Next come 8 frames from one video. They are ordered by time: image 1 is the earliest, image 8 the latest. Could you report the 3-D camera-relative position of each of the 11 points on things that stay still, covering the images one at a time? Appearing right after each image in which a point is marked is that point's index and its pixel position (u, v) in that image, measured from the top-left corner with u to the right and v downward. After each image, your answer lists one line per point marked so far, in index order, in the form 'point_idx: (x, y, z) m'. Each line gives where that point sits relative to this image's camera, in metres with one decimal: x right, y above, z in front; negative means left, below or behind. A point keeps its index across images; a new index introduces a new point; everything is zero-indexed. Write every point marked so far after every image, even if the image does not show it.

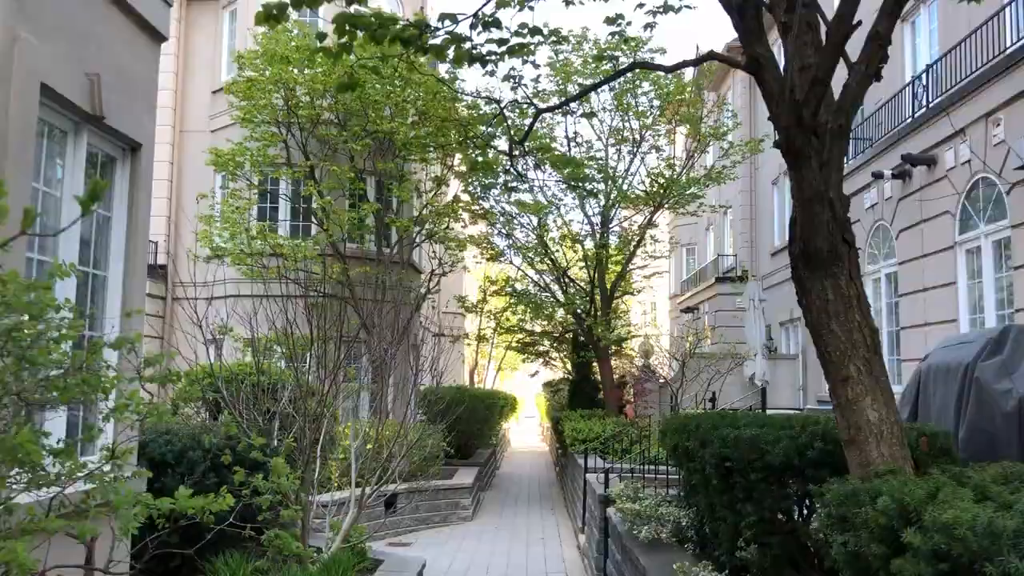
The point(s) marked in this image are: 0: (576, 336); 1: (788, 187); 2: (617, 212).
0: (+1.2, -0.9, +17.4) m
1: (+5.3, +1.9, +17.6) m
2: (+1.8, +1.3, +15.4) m
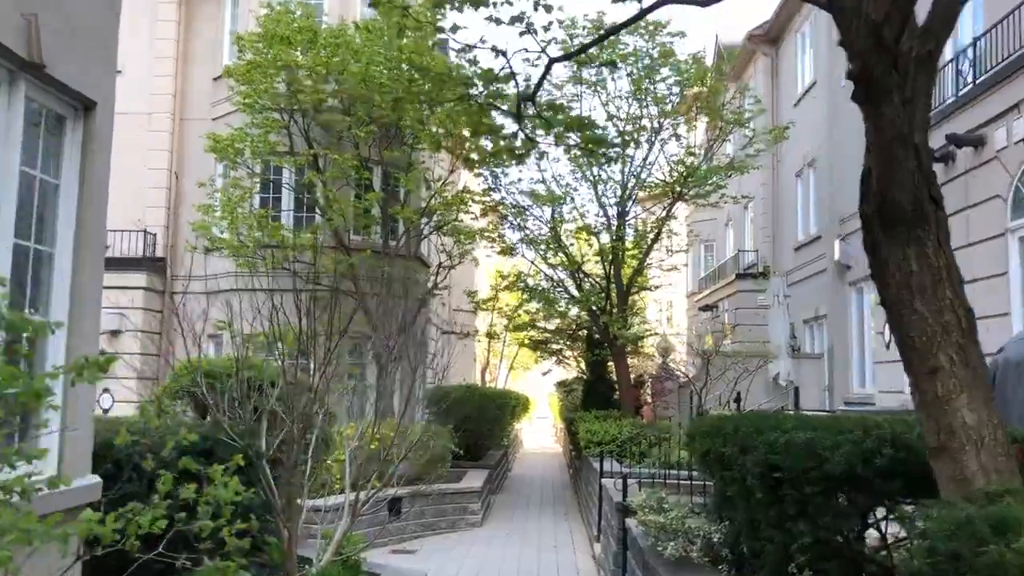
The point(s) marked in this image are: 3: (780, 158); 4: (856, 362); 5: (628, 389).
0: (+1.4, -0.8, +16.7) m
1: (+5.5, +2.0, +16.9) m
2: (+2.0, +1.4, +14.7) m
3: (+5.5, +2.7, +18.9) m
4: (+5.3, -1.1, +14.3) m
5: (+1.9, -1.7, +15.4) m
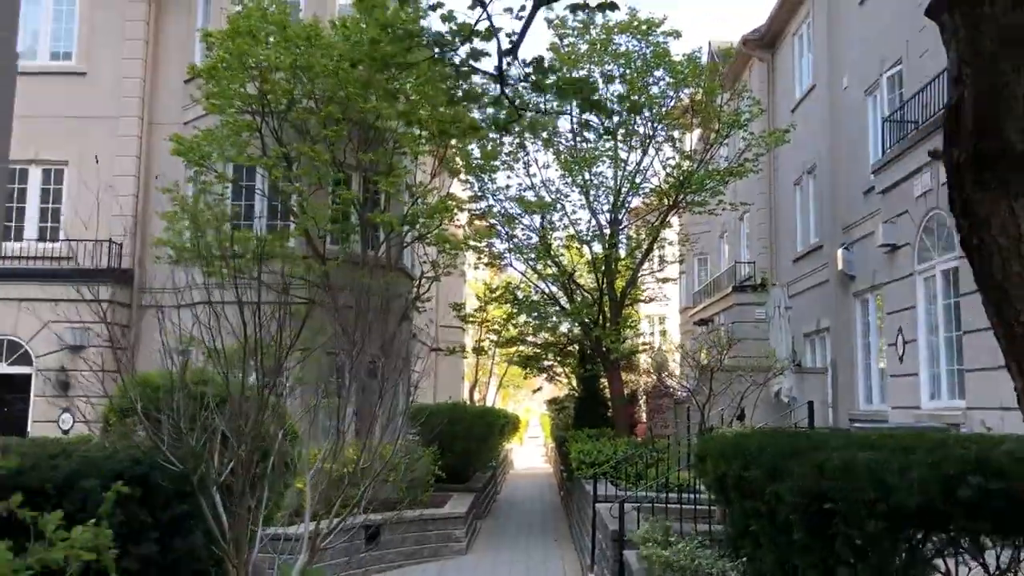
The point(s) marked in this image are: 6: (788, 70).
0: (+1.2, -1.0, +15.9) m
1: (+5.3, +1.8, +16.2) m
2: (+1.8, +1.2, +14.0) m
3: (+5.2, +2.4, +18.2) m
4: (+5.1, -1.3, +13.6) m
5: (+1.7, -1.9, +14.6) m
6: (+5.3, +4.2, +17.6) m
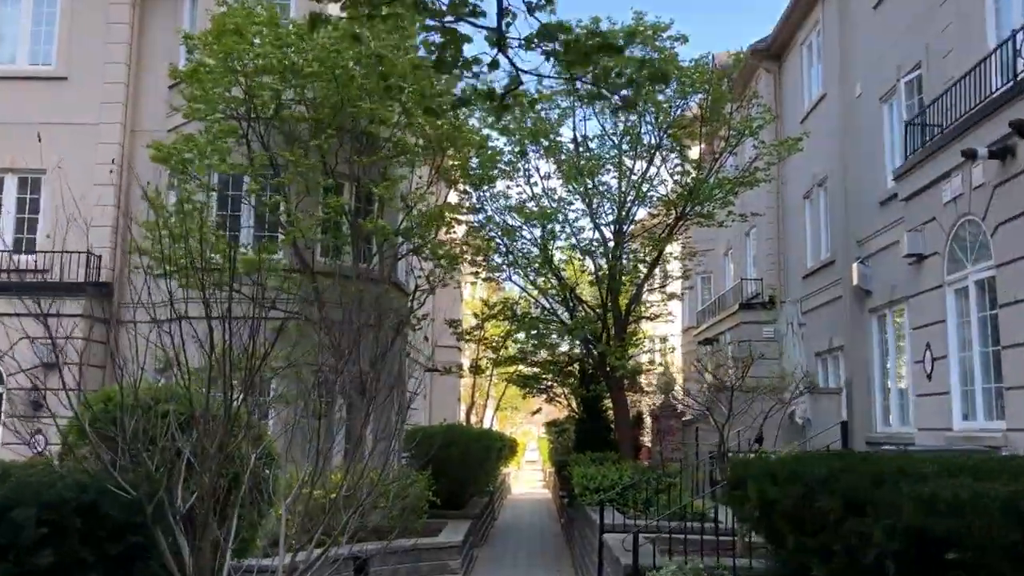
0: (+1.2, -1.3, +15.2) m
1: (+5.3, +1.5, +15.6) m
2: (+1.7, +1.0, +13.4) m
3: (+5.2, +2.1, +17.6) m
4: (+5.1, -1.5, +12.9) m
5: (+1.7, -2.1, +13.9) m
6: (+5.3, +3.9, +17.1) m
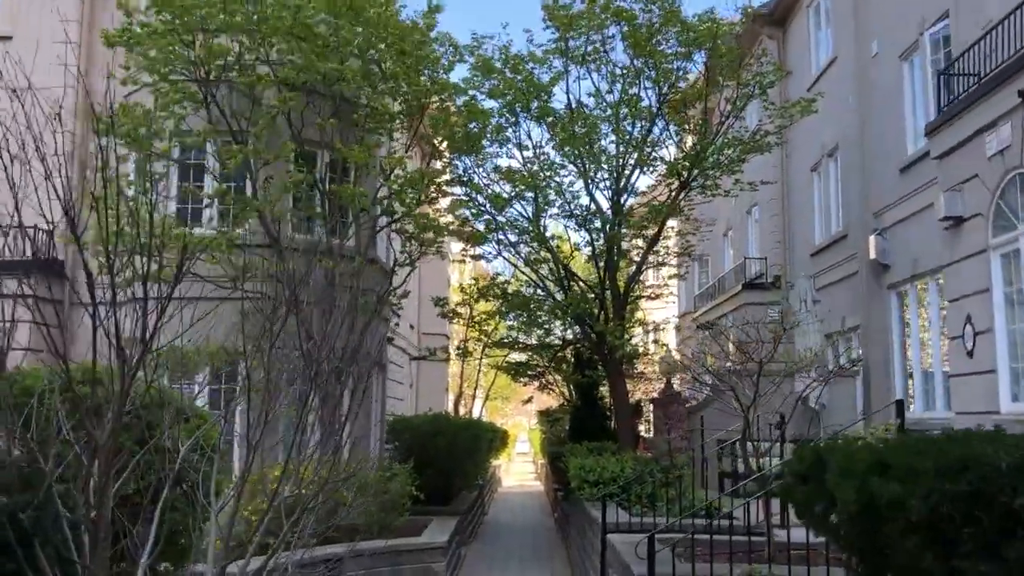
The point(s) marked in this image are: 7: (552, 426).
0: (+1.0, -1.0, +14.2) m
1: (+5.1, +1.9, +14.5) m
2: (+1.6, +1.3, +12.3) m
3: (+5.0, +2.5, +16.6) m
4: (+5.0, -1.2, +11.9) m
5: (+1.6, -1.8, +12.8) m
6: (+5.1, +4.2, +16.0) m
7: (+0.9, -3.0, +19.9) m
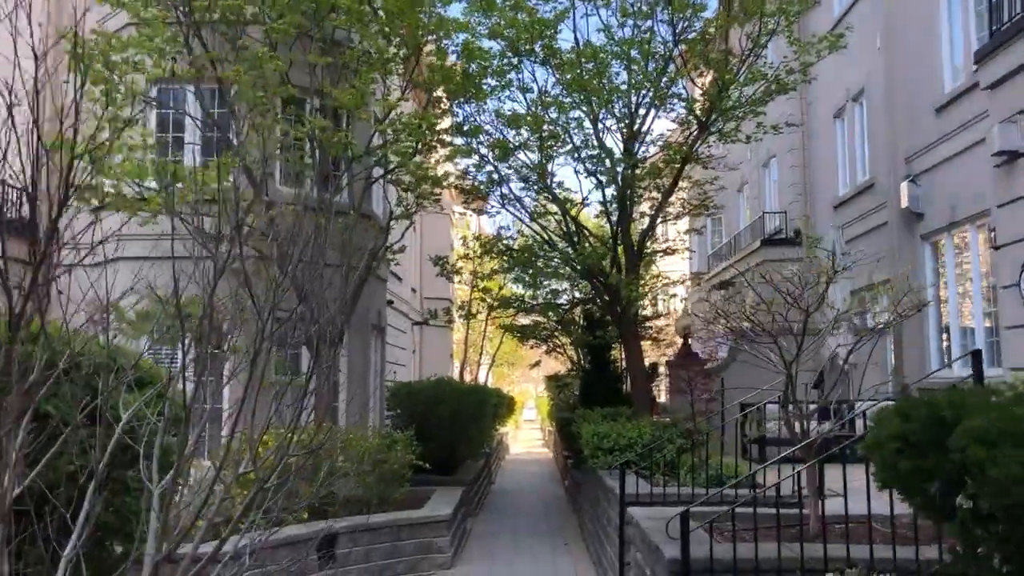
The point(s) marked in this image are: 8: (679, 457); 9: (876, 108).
0: (+1.1, -0.3, +13.4) m
1: (+5.2, +2.6, +13.6) m
2: (+1.7, +1.9, +11.4) m
3: (+5.1, +3.2, +15.6) m
4: (+5.1, -0.6, +11.0) m
5: (+1.7, -1.2, +12.0) m
6: (+5.1, +5.0, +15.0) m
7: (+1.0, -2.1, +19.2) m
8: (+1.5, -1.5, +8.5) m
9: (+5.1, +2.5, +12.9) m
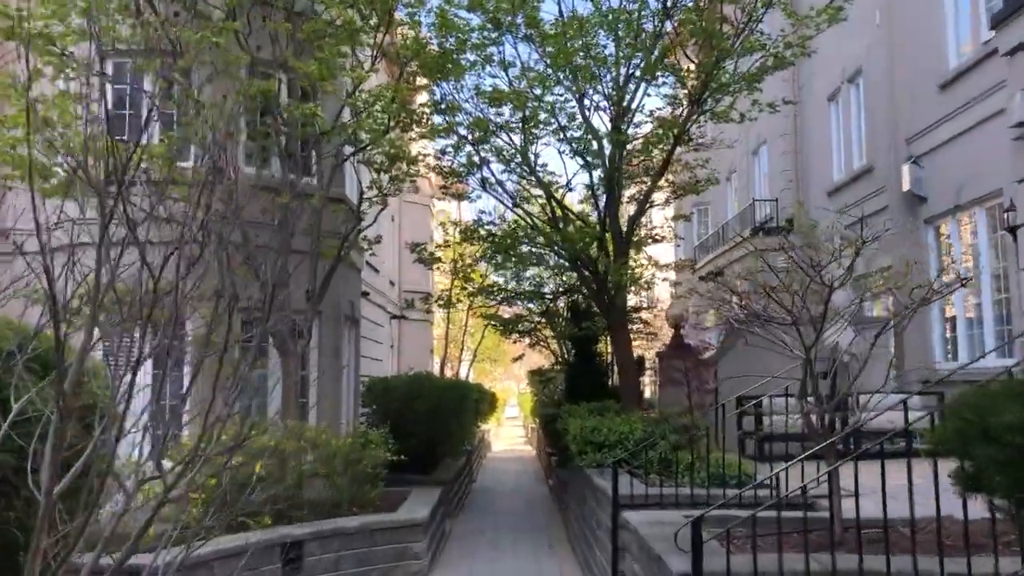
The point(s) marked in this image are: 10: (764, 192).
0: (+0.9, -0.2, +12.7) m
1: (+4.9, +2.7, +13.0) m
2: (+1.4, +2.0, +10.8) m
3: (+4.8, +3.4, +15.0) m
4: (+4.9, -0.4, +10.5) m
5: (+1.4, -1.1, +11.4) m
6: (+4.8, +5.1, +14.4) m
7: (+0.6, -2.0, +18.5) m
8: (+1.4, -1.4, +7.8) m
9: (+4.9, +2.7, +12.3) m
10: (+4.6, +1.7, +16.7) m
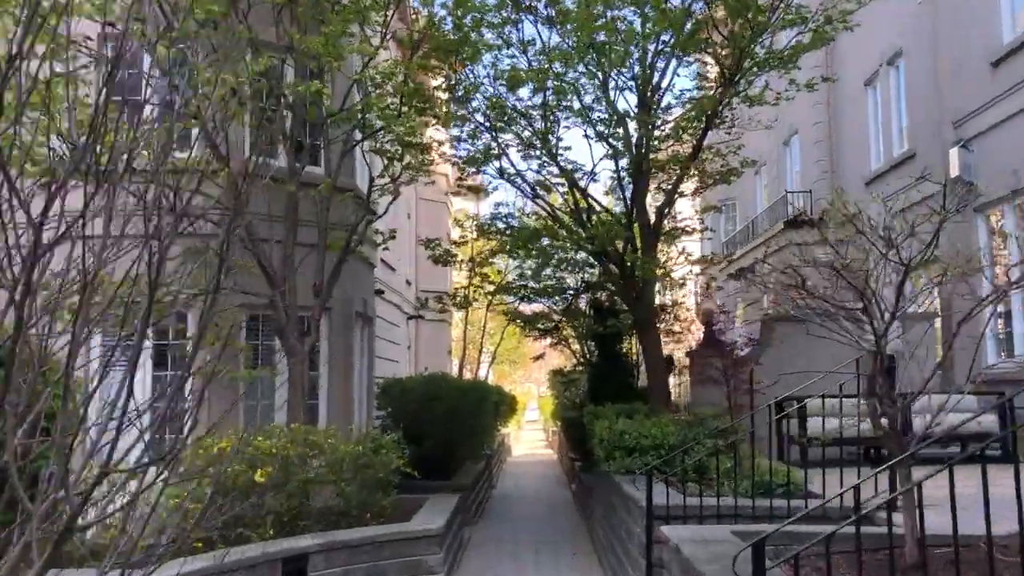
0: (+1.1, -0.1, +12.1) m
1: (+5.2, +2.8, +12.3) m
2: (+1.6, +2.1, +10.1) m
3: (+5.1, +3.4, +14.3) m
4: (+5.1, -0.3, +9.7) m
5: (+1.7, -1.0, +10.7) m
6: (+5.1, +5.2, +13.7) m
7: (+1.1, -1.9, +17.9) m
8: (+1.5, -1.3, +7.2) m
9: (+5.1, +2.7, +11.6) m
10: (+4.9, +1.8, +16.0) m
